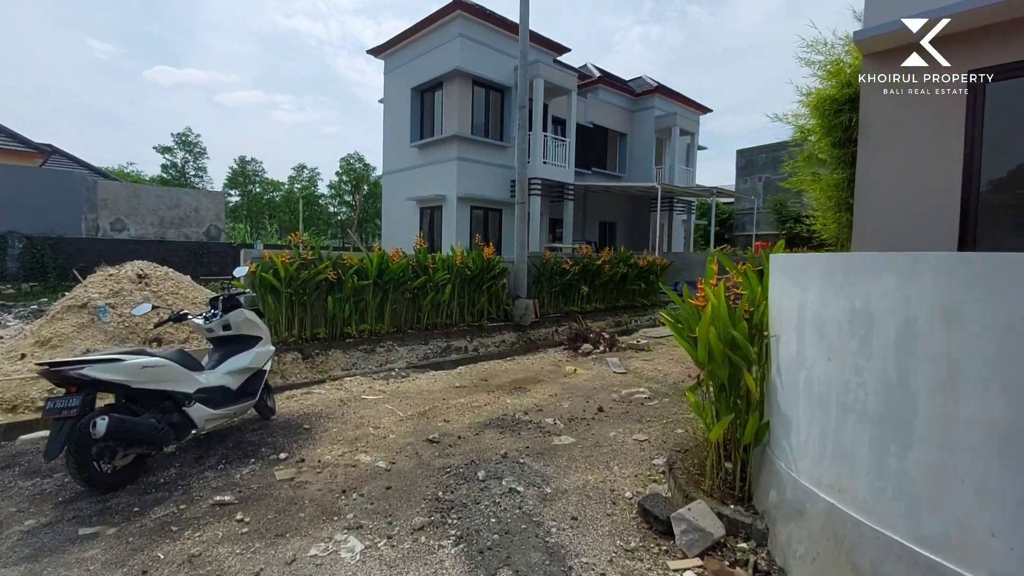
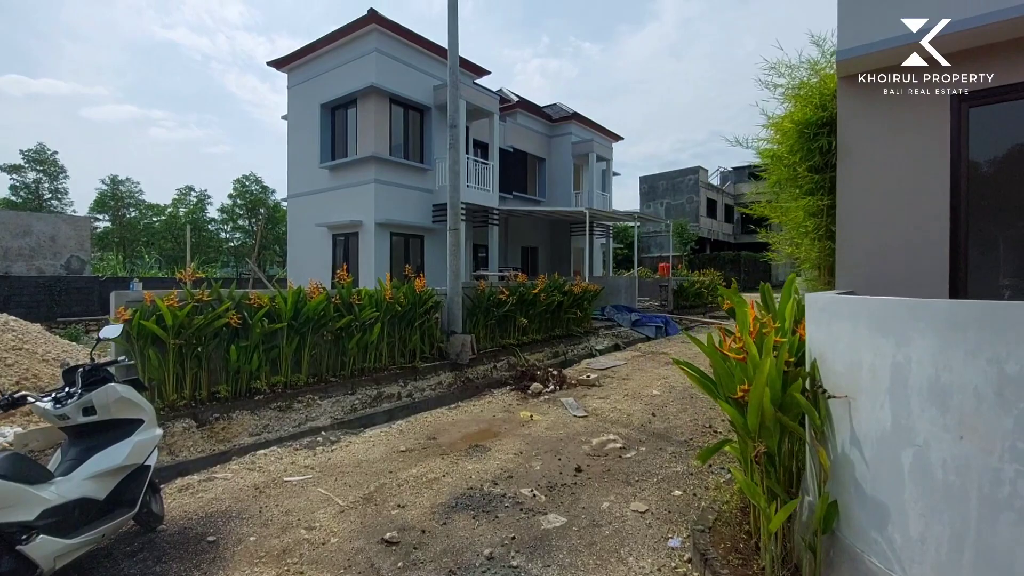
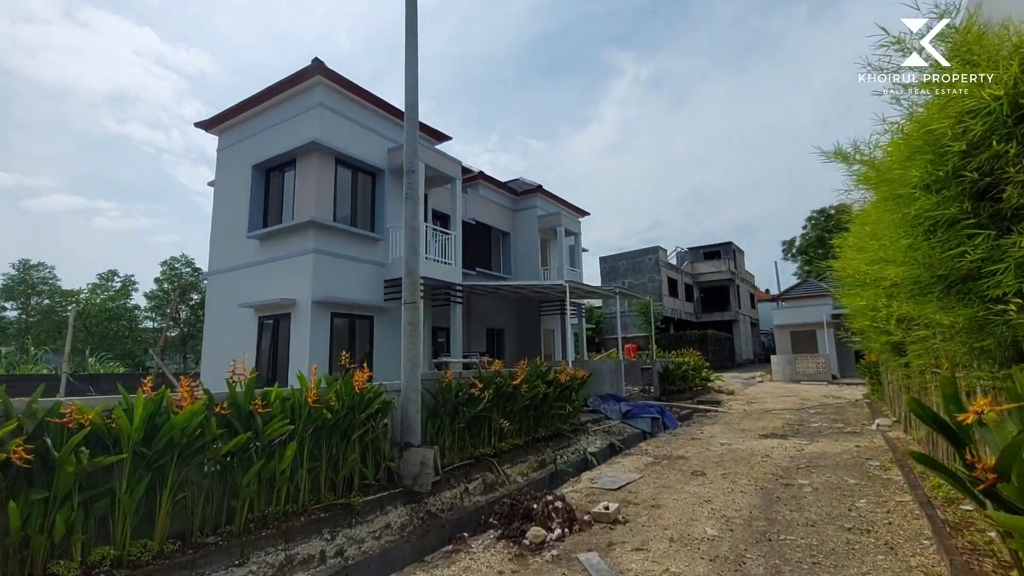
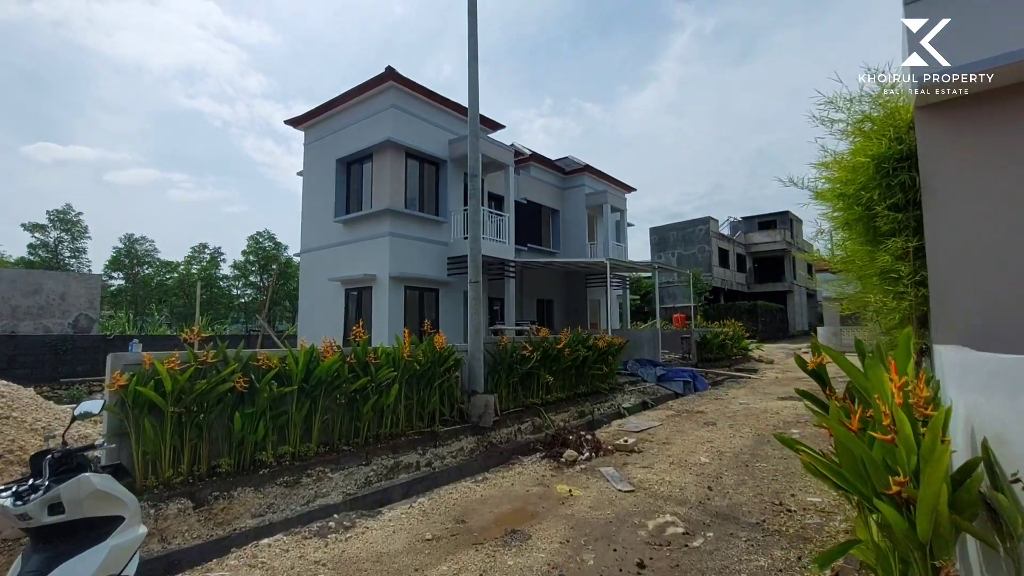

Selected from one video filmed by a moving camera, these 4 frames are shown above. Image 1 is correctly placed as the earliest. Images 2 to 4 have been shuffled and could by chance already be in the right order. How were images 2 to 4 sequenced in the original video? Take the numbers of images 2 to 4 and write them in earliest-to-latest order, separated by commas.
2, 4, 3
